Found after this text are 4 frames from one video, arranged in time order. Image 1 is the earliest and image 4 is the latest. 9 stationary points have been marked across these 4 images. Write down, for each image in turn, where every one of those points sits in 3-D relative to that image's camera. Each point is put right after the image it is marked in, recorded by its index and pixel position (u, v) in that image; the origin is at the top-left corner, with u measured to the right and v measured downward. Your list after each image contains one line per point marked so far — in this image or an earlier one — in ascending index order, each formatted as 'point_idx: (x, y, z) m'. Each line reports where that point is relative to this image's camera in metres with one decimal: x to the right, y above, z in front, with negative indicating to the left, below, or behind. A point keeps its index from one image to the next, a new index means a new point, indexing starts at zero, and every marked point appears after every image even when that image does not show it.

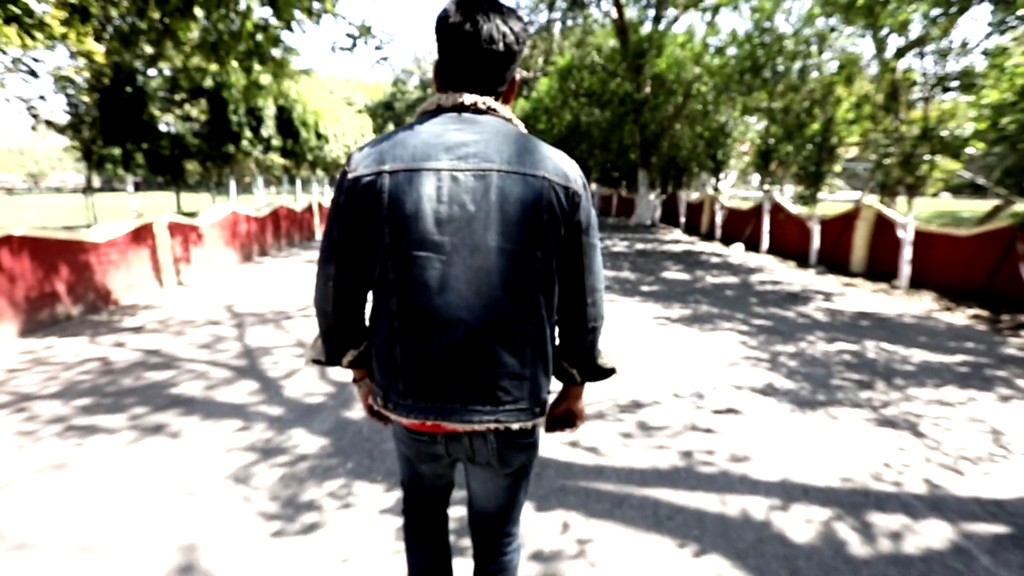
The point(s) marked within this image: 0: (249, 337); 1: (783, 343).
0: (-2.6, -0.5, +6.9) m
1: (+2.7, -0.6, +6.9) m
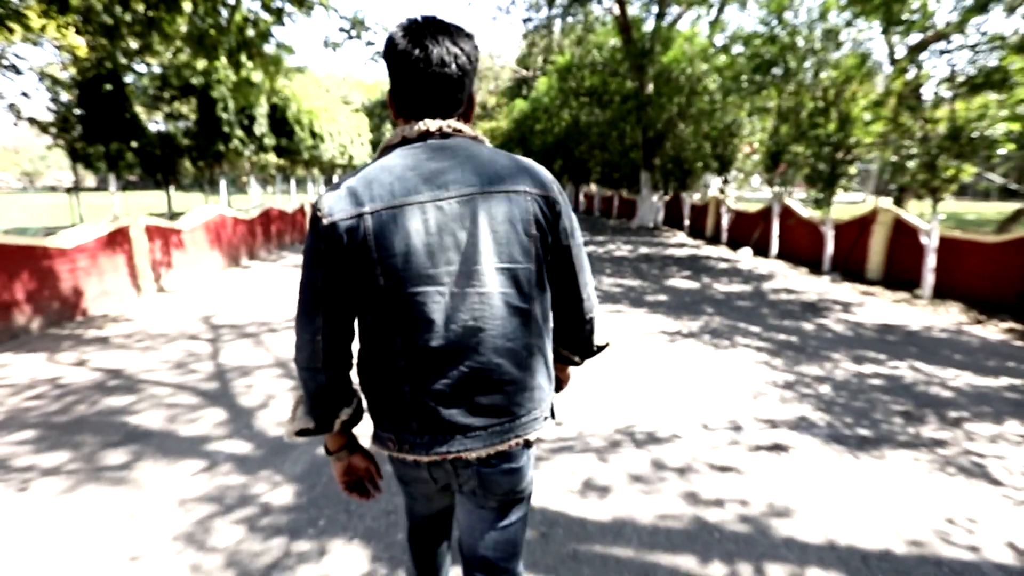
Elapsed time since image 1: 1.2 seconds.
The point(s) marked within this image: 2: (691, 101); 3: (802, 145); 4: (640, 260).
0: (-2.6, -0.6, +6.3) m
1: (+2.7, -0.7, +6.3) m
2: (+5.0, +5.2, +19.1) m
3: (+5.4, +2.7, +12.7) m
4: (+2.7, +0.6, +14.5) m
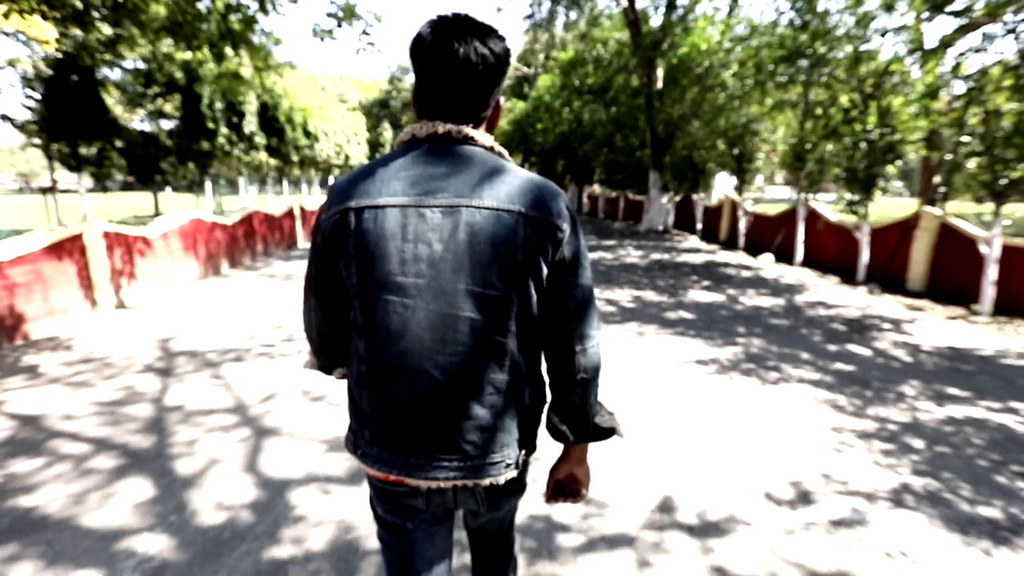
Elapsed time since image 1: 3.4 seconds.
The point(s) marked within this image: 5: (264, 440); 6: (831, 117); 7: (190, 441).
0: (-2.6, -0.8, +5.2) m
1: (+2.8, -0.9, +5.2) m
2: (+5.1, +5.0, +18.0) m
3: (+5.5, +2.5, +11.6) m
4: (+2.8, +0.4, +13.4) m
5: (-1.6, -1.0, +4.3) m
6: (+5.5, +2.9, +11.9) m
7: (-2.0, -0.9, +4.3) m
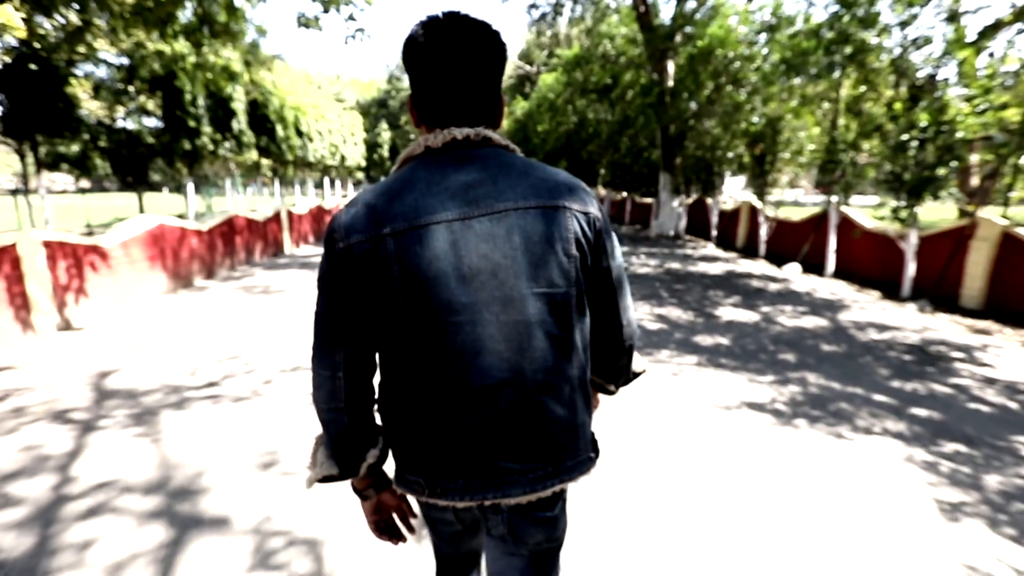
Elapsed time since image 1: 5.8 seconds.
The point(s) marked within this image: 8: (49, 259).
0: (-2.5, -1.0, +4.0) m
1: (+2.9, -1.1, +4.1) m
2: (+5.1, +4.8, +16.9) m
3: (+5.5, +2.2, +10.4) m
4: (+2.8, +0.2, +12.2) m
5: (-1.5, -1.2, +3.1) m
6: (+5.6, +2.7, +10.7) m
7: (-1.9, -1.1, +3.1) m
8: (-5.0, +0.3, +7.4) m
